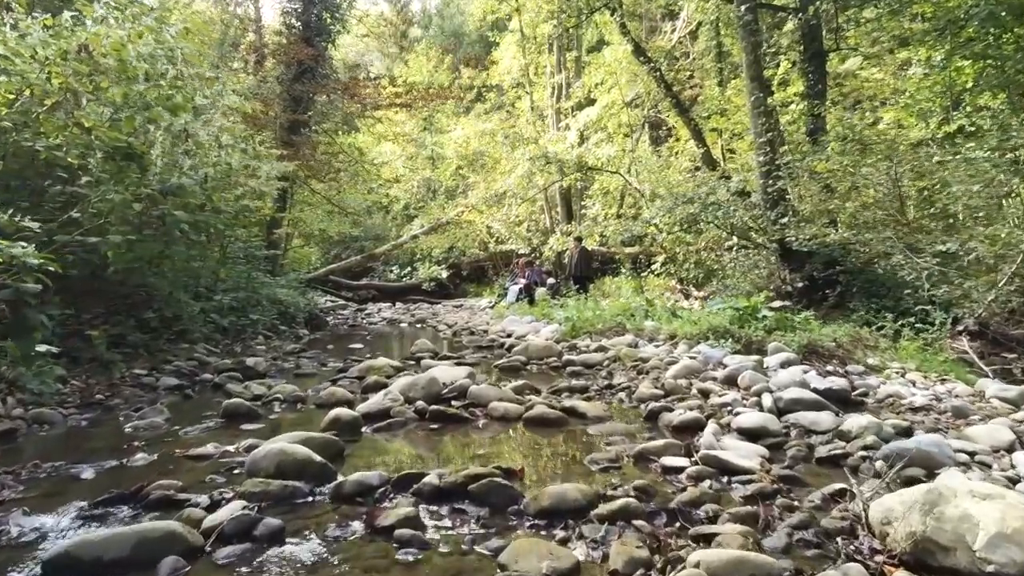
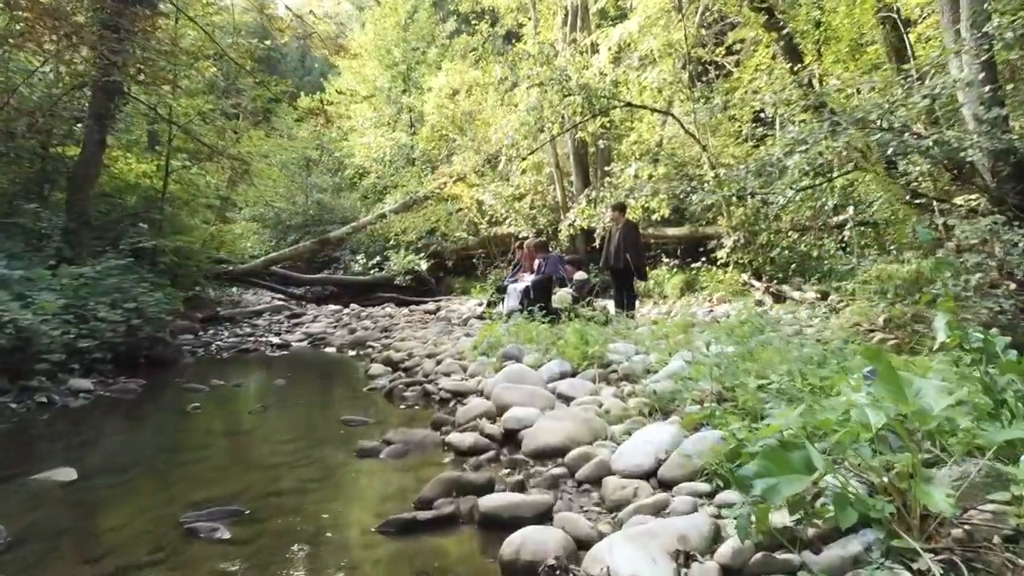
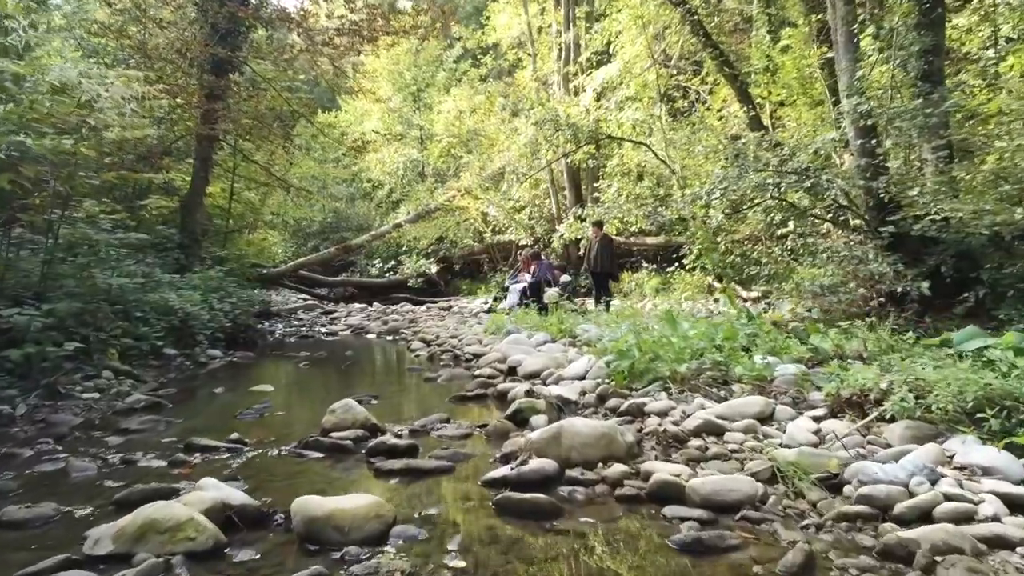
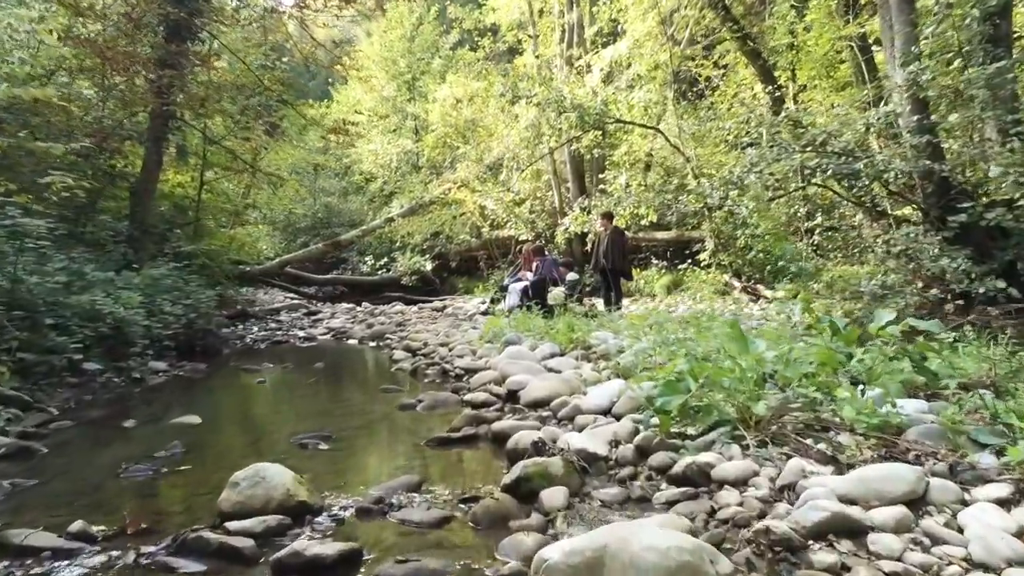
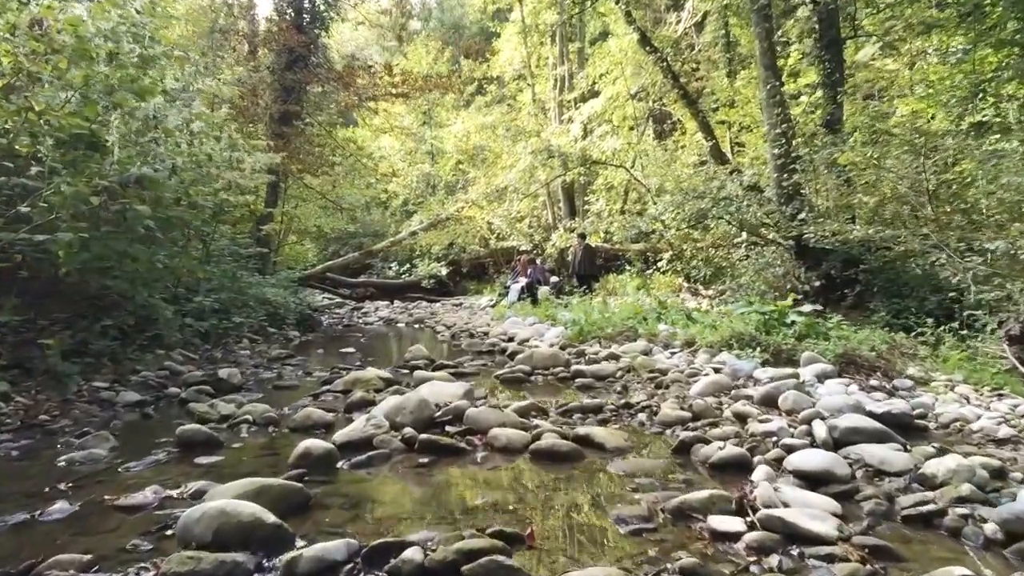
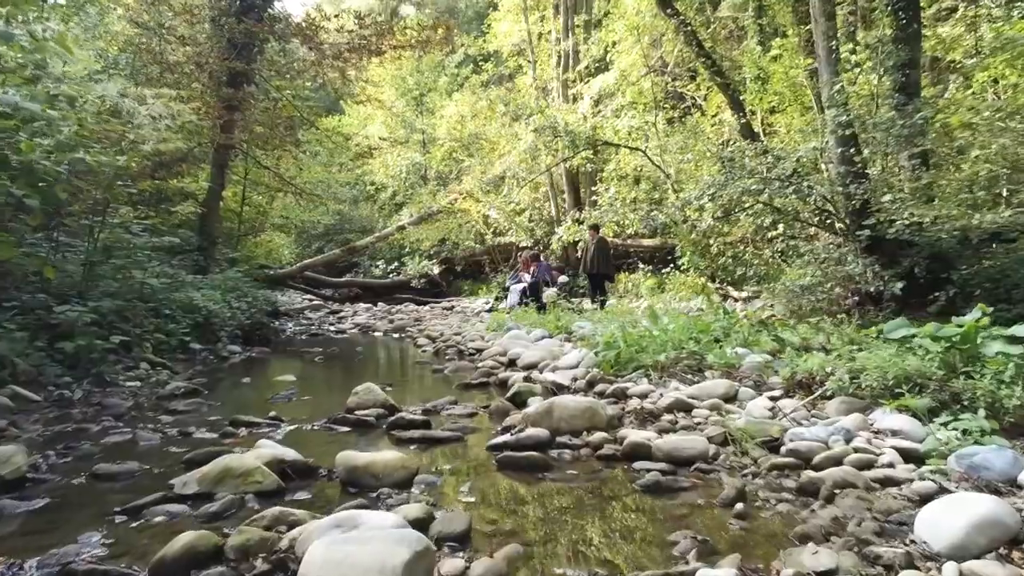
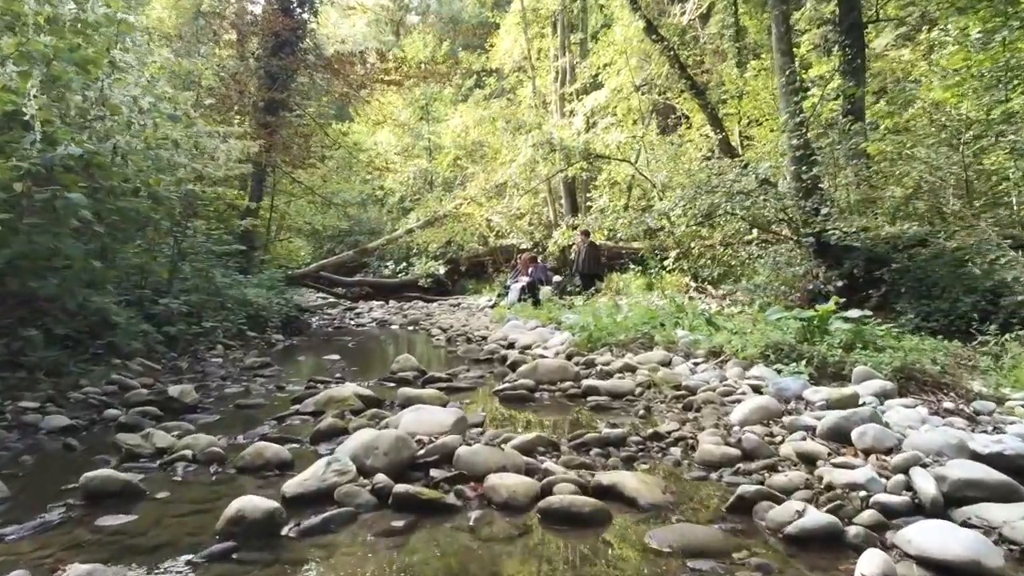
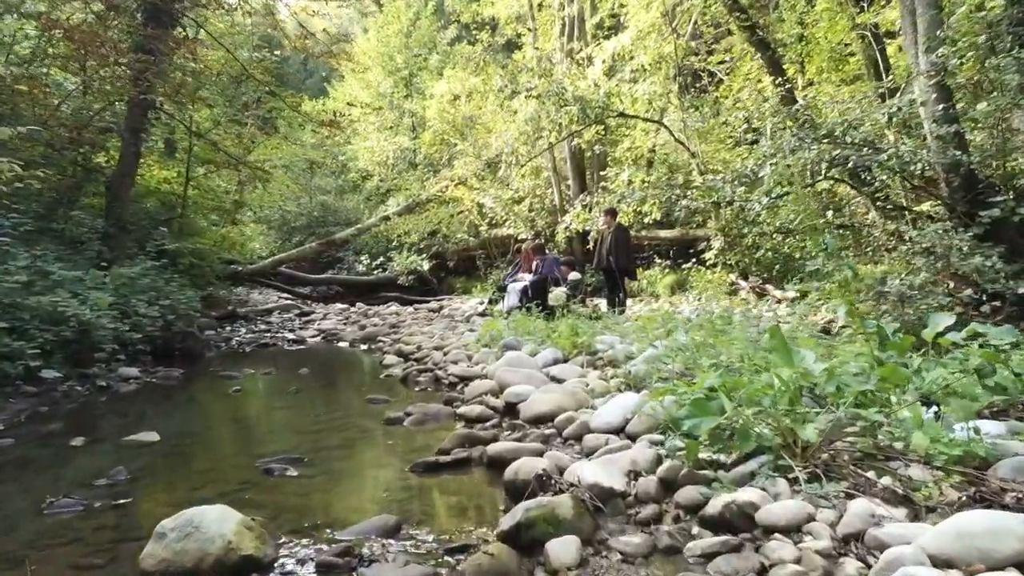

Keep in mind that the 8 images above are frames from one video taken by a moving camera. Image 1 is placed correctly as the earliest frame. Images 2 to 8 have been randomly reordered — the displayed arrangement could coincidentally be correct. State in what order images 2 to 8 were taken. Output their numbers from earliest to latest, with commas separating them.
5, 7, 6, 3, 4, 8, 2
